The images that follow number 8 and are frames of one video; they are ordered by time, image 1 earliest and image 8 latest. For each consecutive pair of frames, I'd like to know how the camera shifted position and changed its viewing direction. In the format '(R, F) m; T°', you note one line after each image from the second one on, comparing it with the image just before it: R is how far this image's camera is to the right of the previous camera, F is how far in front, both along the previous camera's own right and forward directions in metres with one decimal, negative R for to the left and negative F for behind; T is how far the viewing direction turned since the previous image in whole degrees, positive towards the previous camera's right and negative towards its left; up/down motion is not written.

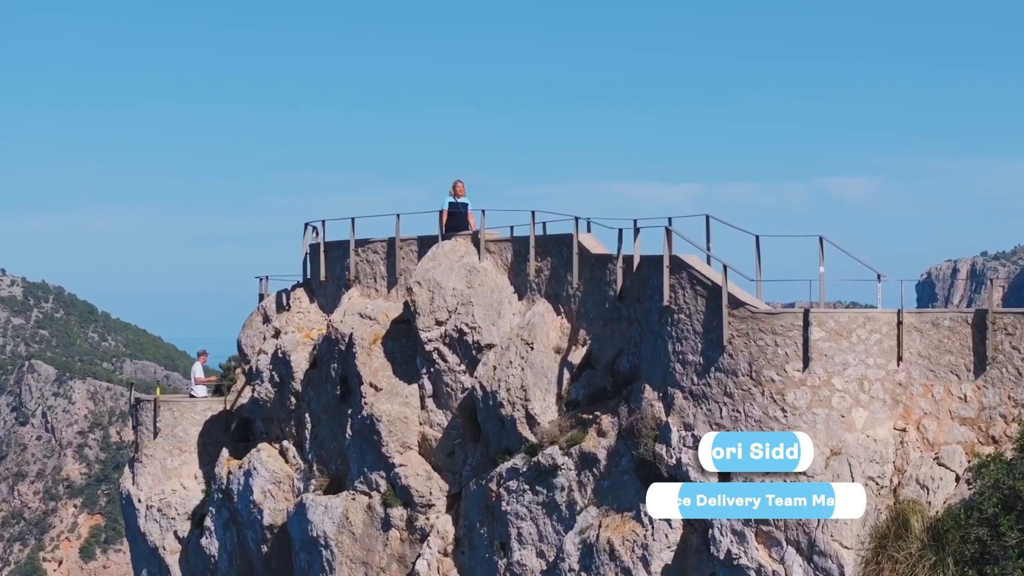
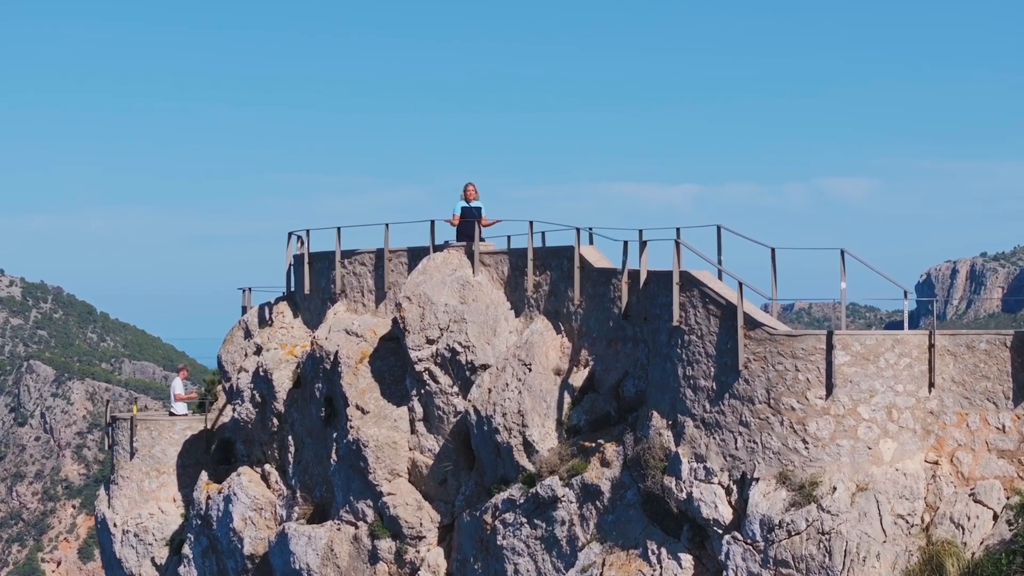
(0.0, +1.5) m; 0°
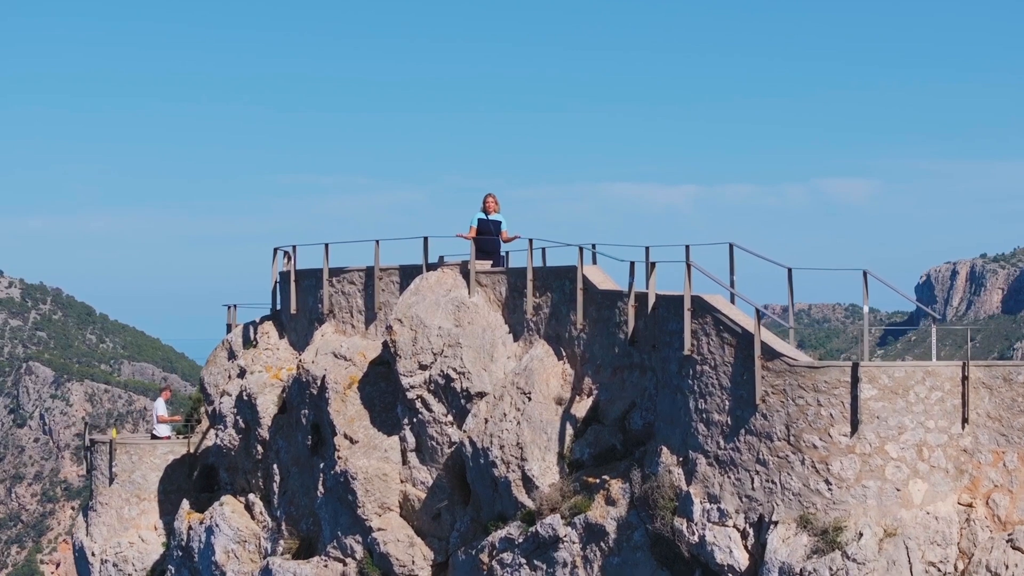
(0.0, +1.3) m; 0°
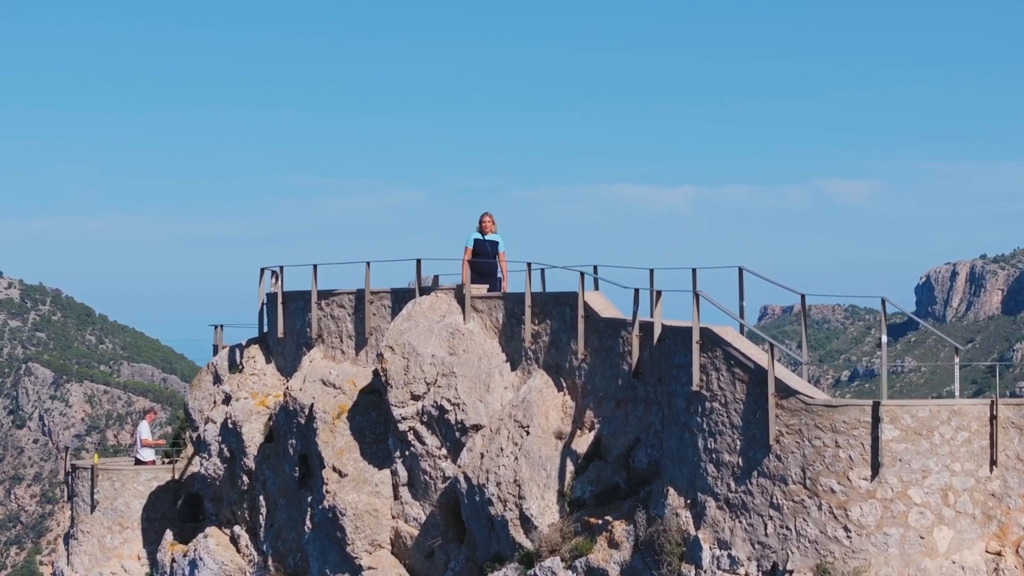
(0.0, +1.0) m; 0°
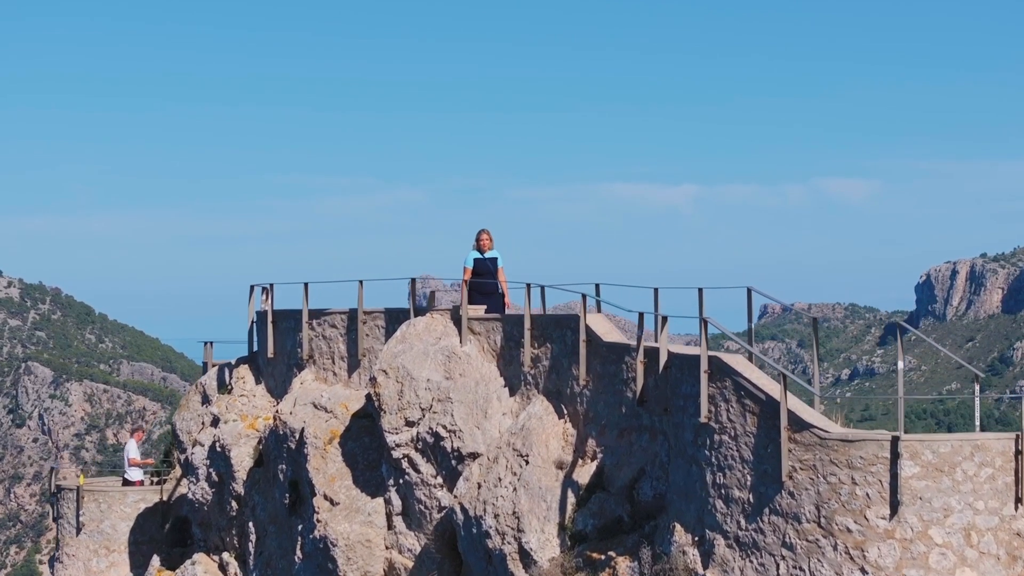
(0.0, +0.7) m; 0°
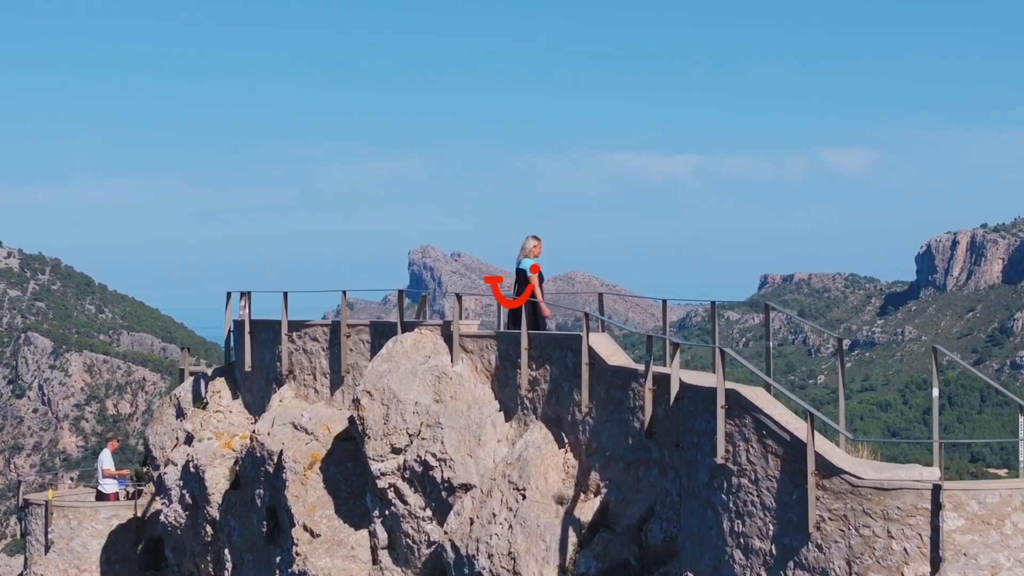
(0.0, +1.5) m; 0°
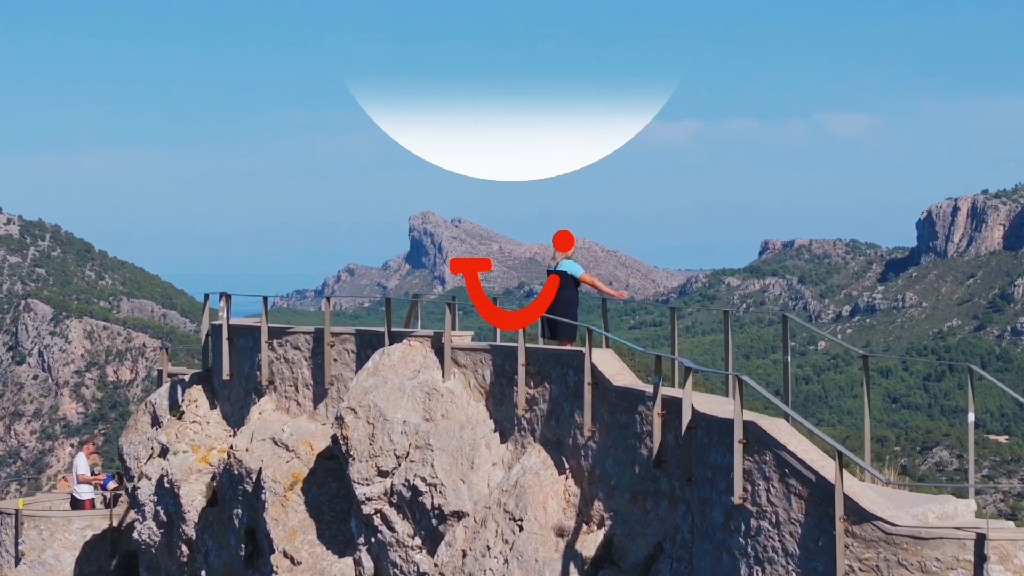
(0.0, +1.3) m; 0°
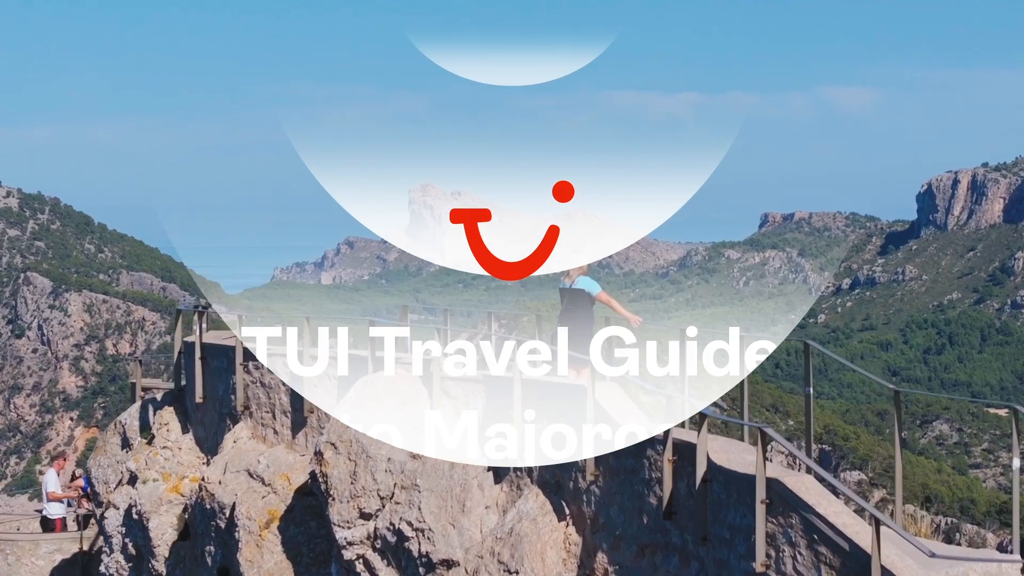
(0.0, +1.3) m; 0°
